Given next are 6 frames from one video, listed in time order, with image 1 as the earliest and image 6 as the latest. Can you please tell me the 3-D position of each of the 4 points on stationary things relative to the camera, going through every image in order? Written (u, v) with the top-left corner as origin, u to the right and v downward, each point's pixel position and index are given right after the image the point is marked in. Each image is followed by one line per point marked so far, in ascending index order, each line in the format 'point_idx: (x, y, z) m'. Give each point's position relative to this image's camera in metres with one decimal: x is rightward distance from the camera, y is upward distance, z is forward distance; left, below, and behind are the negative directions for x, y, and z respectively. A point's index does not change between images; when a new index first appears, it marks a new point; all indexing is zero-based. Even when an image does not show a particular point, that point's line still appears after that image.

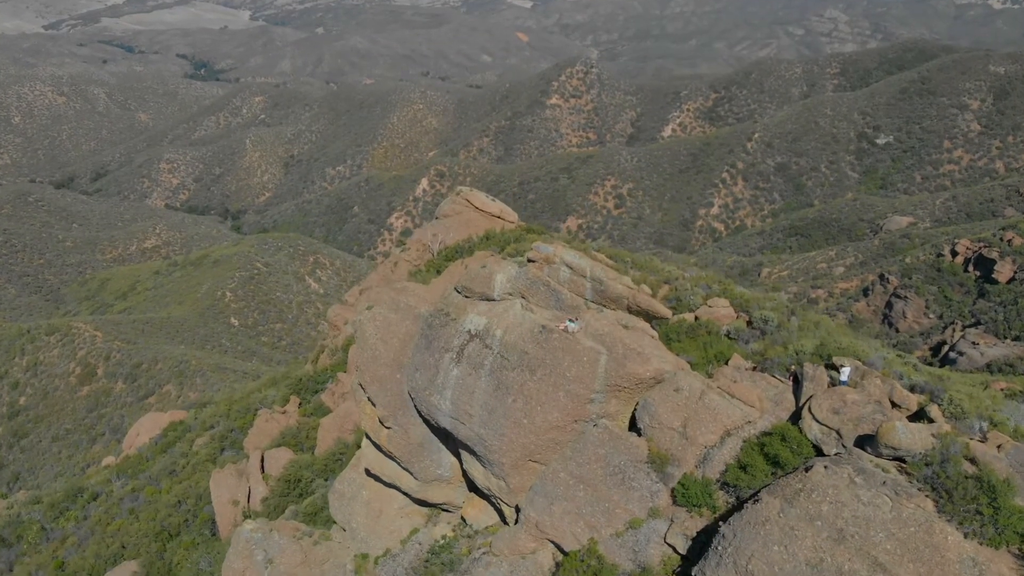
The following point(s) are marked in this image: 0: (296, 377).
0: (-4.1, -1.7, +18.2) m
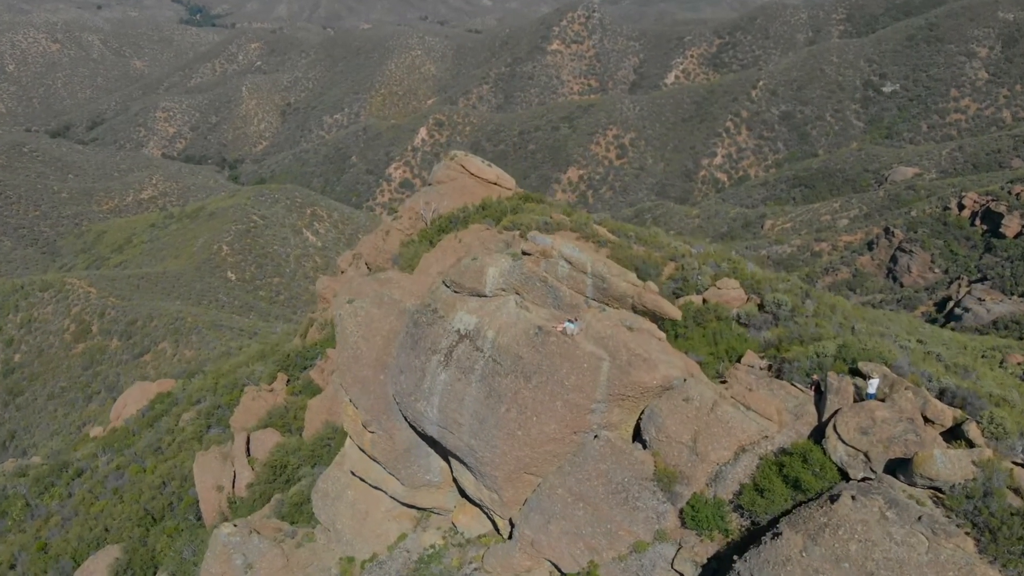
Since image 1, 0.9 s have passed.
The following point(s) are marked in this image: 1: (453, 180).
0: (-4.2, -1.2, +17.5) m
1: (-1.1, +2.0, +18.0) m
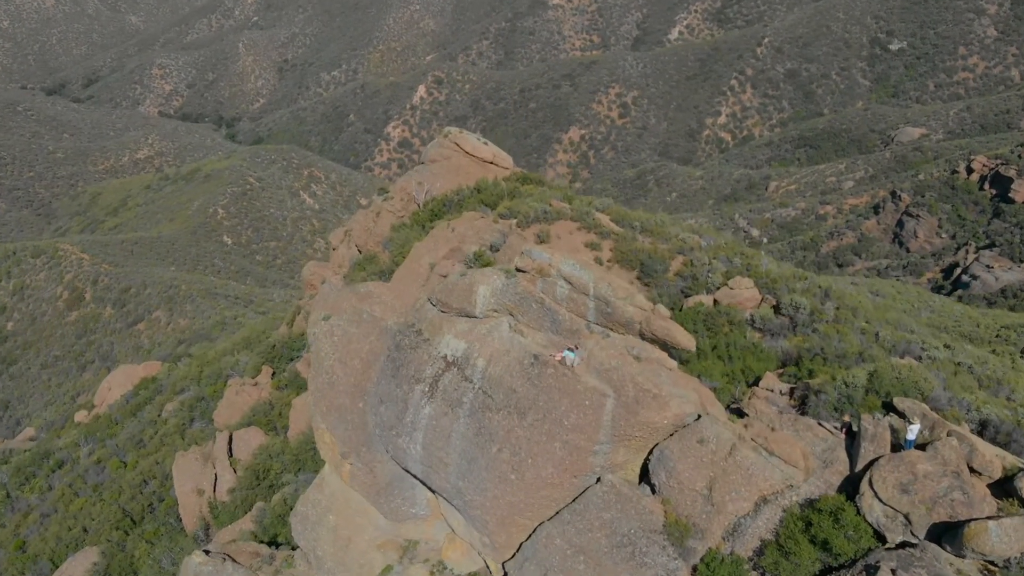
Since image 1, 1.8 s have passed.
0: (-4.2, -0.9, +16.6) m
1: (-1.1, +2.3, +17.0) m
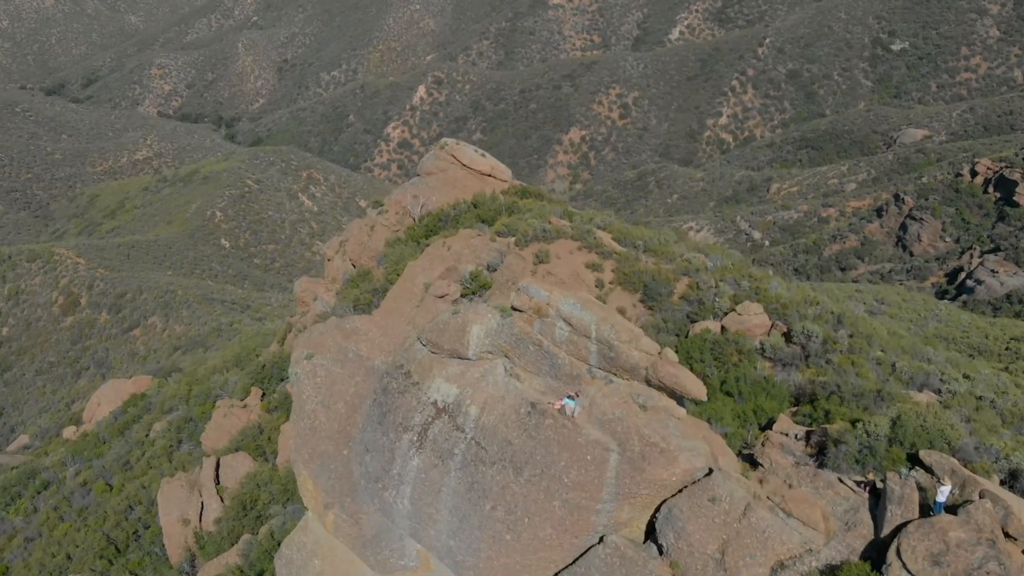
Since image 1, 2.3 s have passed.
0: (-4.3, -1.2, +16.1) m
1: (-1.2, +2.0, +16.5) m
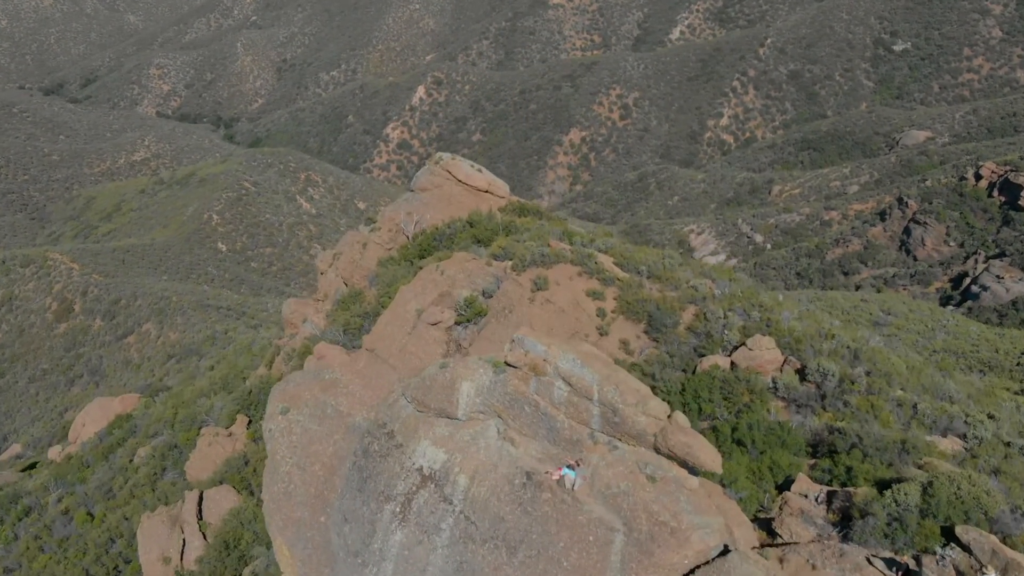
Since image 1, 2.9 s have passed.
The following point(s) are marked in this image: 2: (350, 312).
0: (-4.3, -1.5, +15.5) m
1: (-1.2, +1.7, +15.9) m
2: (-2.4, -0.4, +14.3) m
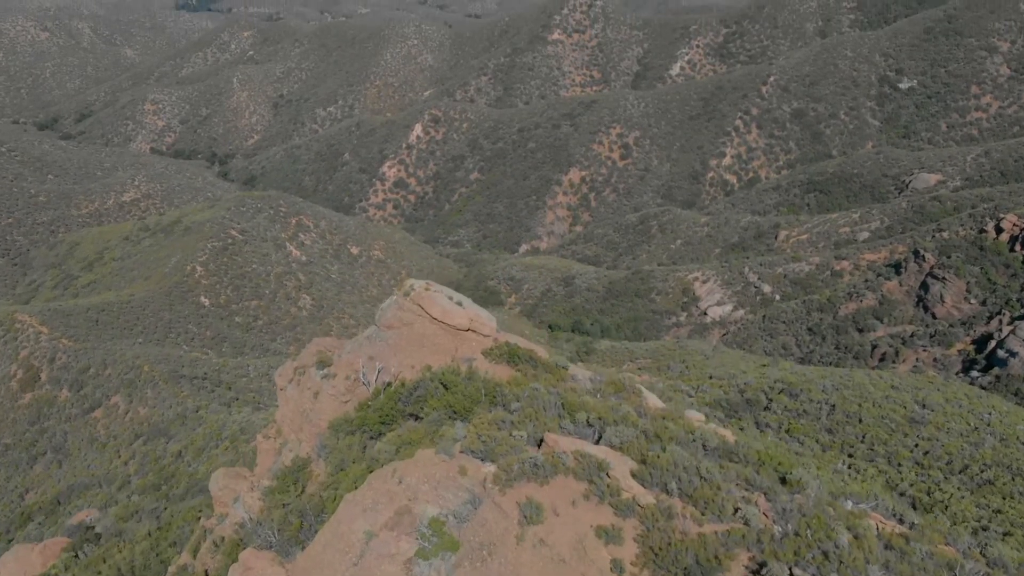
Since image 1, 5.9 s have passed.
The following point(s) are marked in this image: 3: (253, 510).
0: (-4.5, -3.7, +12.4) m
1: (-1.4, -0.5, +12.9) m
2: (-2.6, -2.5, +11.2) m
3: (-3.1, -2.7, +11.5) m
